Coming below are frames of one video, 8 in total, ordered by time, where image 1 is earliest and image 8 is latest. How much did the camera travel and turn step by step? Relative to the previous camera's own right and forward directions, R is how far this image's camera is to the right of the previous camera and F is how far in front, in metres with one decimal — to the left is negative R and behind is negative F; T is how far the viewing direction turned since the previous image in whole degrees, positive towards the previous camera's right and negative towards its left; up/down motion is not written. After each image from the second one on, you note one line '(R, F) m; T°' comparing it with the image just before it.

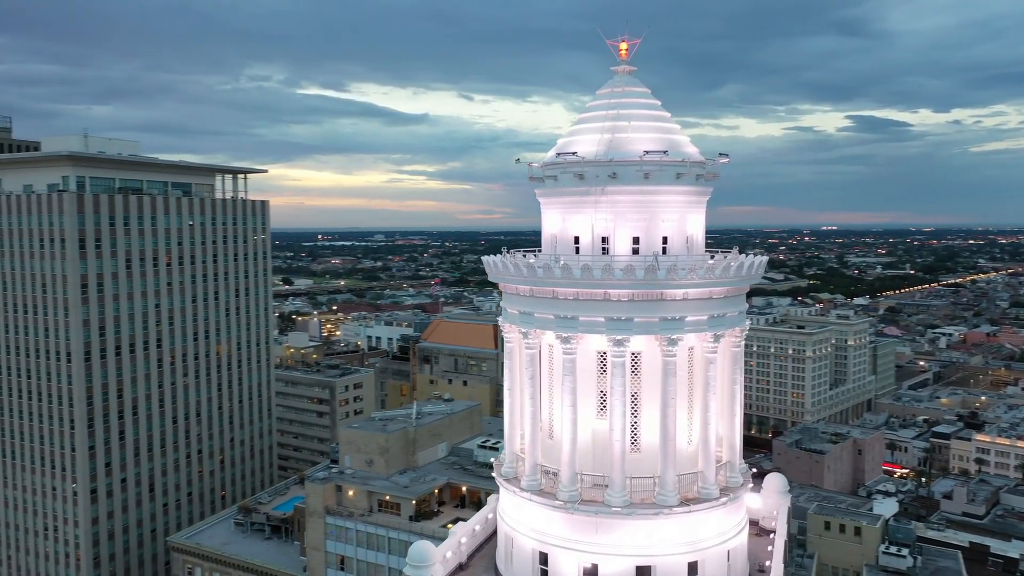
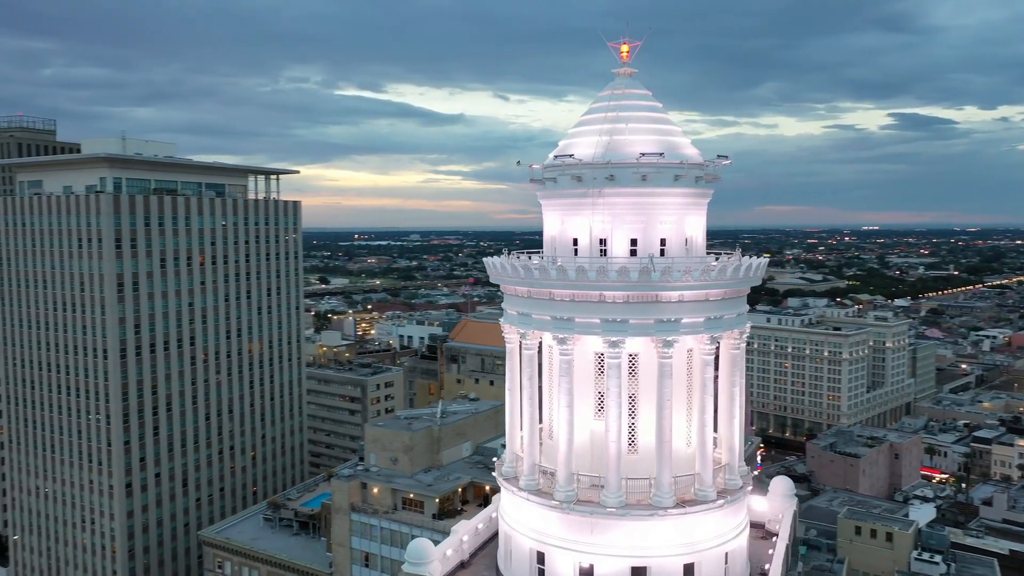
(+0.7, -0.1) m; -2°
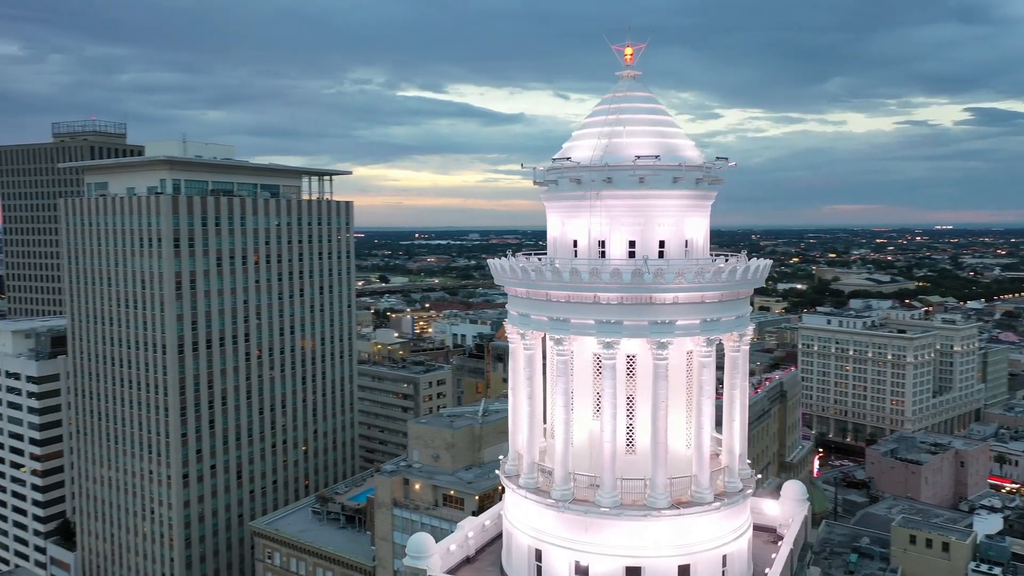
(+1.2, -0.2) m; -4°
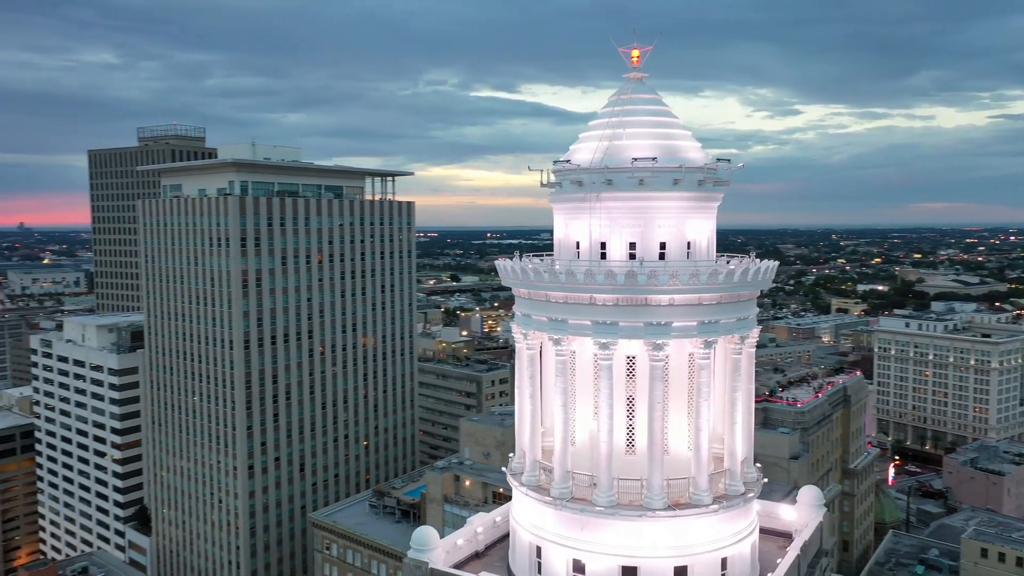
(+1.4, -0.2) m; -5°
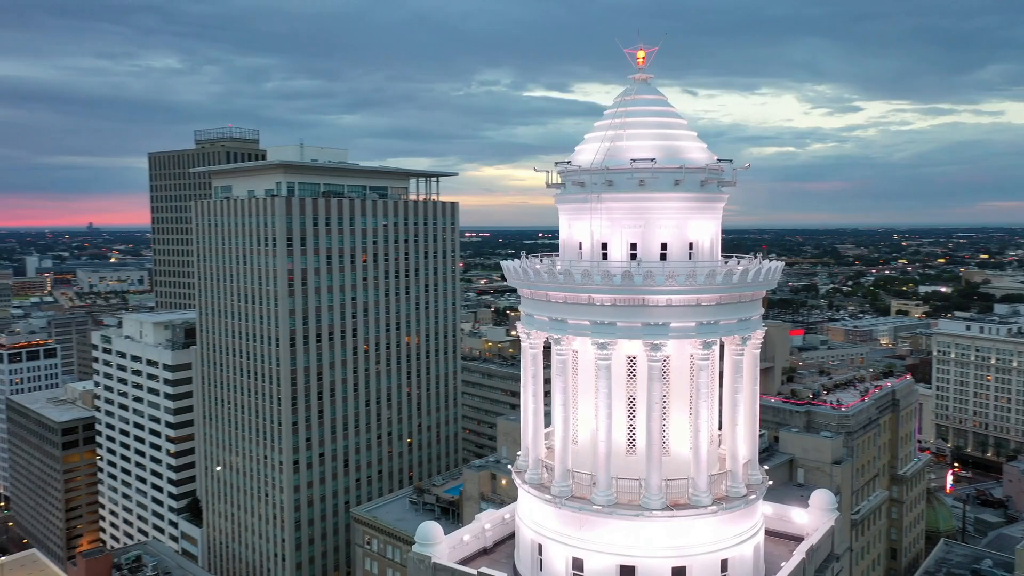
(+1.0, -0.2) m; -4°
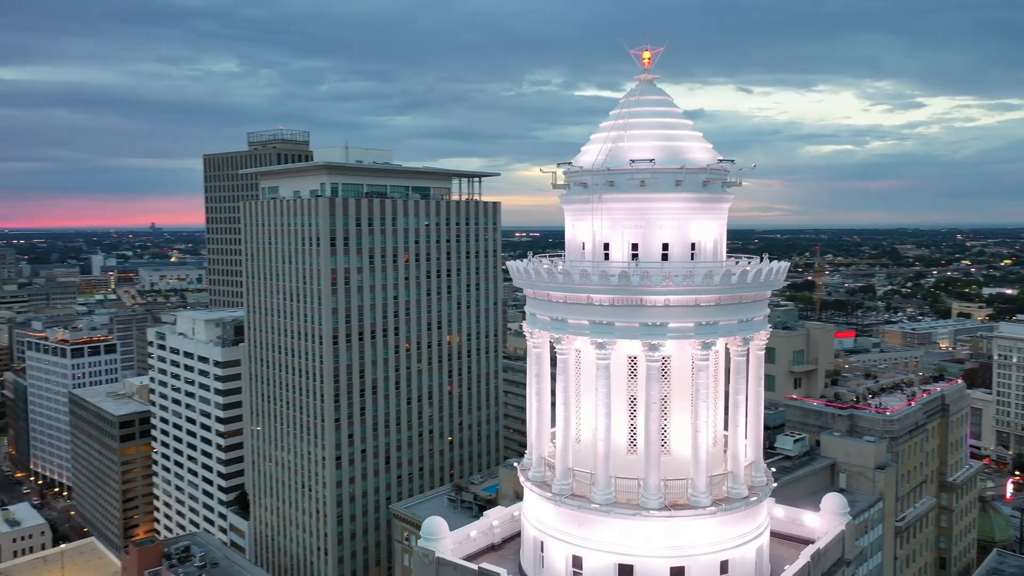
(+1.0, -0.2) m; -4°
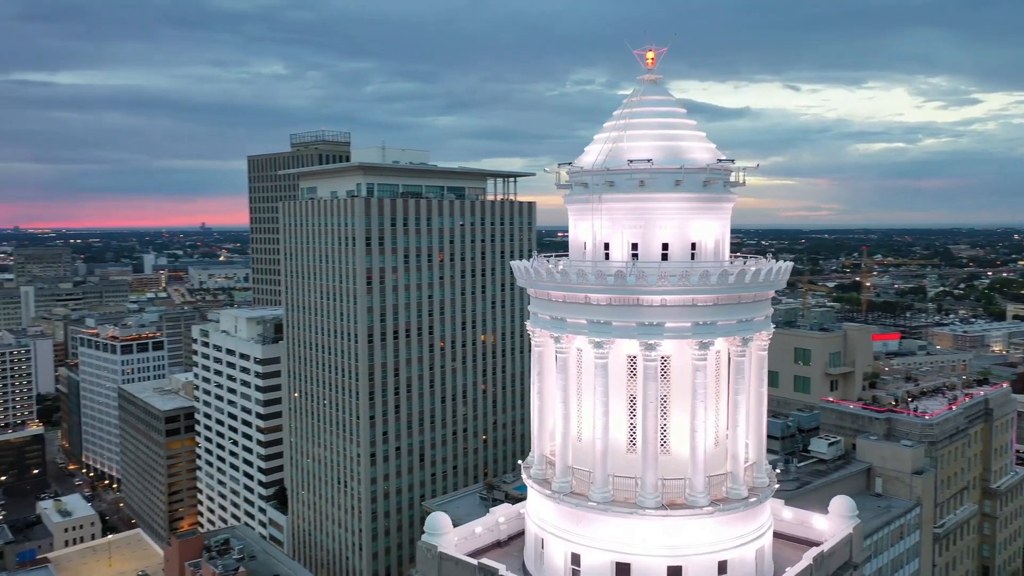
(+0.8, -0.2) m; -3°
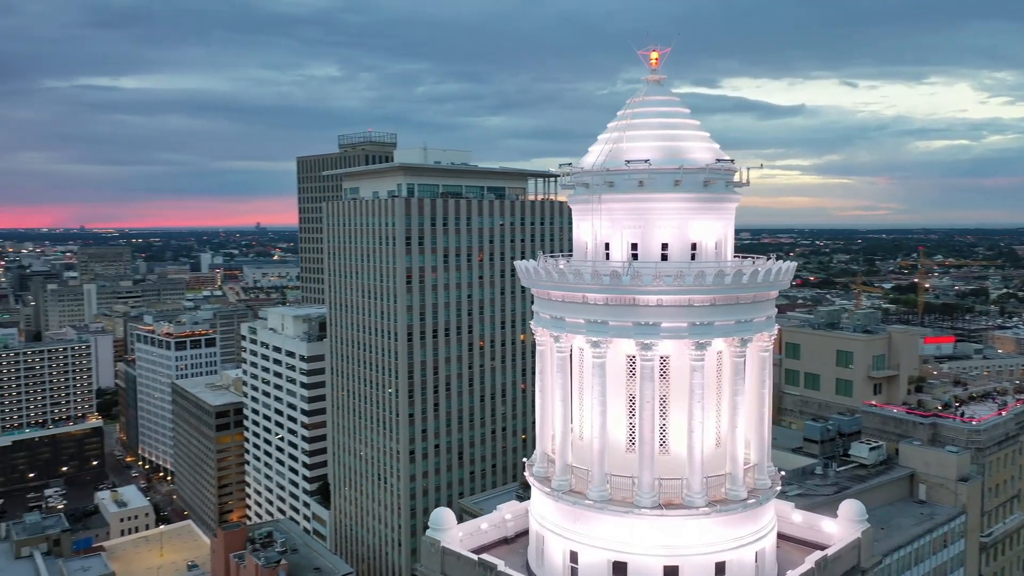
(+1.0, -0.2) m; -3°
